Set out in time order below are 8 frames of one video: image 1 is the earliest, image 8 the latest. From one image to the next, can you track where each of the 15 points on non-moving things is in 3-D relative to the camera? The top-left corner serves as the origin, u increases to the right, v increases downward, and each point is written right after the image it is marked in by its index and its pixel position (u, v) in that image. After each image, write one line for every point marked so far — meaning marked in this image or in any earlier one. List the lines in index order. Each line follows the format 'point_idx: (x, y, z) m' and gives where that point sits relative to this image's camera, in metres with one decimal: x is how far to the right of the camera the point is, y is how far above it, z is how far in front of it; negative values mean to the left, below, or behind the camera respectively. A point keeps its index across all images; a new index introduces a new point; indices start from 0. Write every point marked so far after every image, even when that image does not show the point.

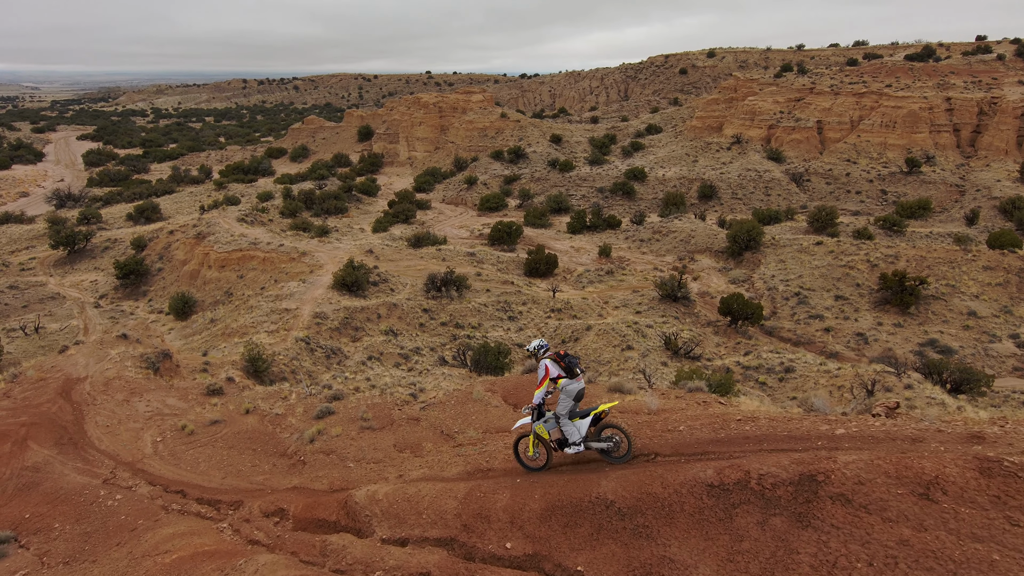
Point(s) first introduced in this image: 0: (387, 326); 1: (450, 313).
0: (-3.3, -1.0, +16.9) m
1: (-1.8, -0.7, +18.4) m
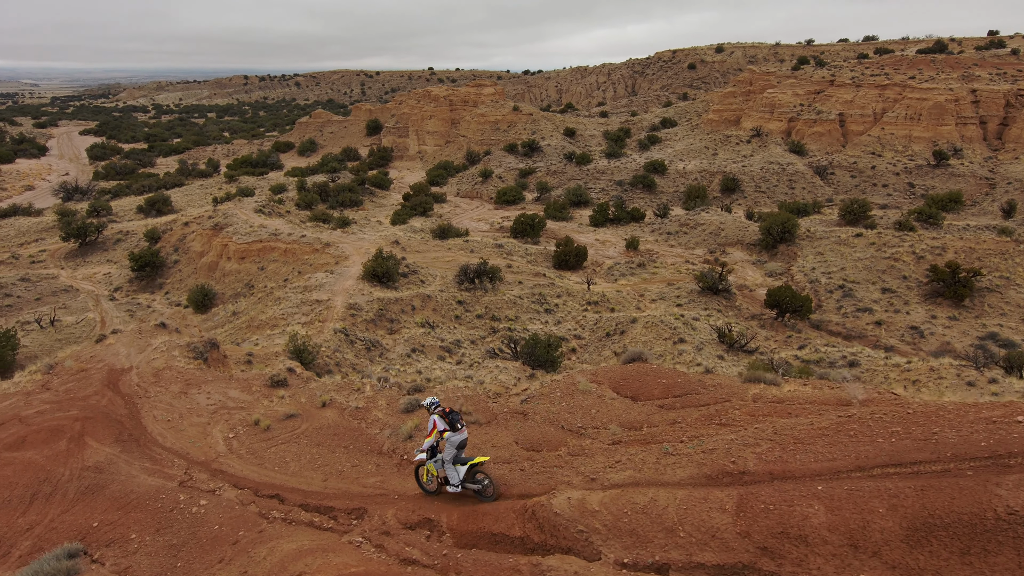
0: (-2.3, -0.8, +16.1) m
1: (-0.7, -0.5, +17.7) m
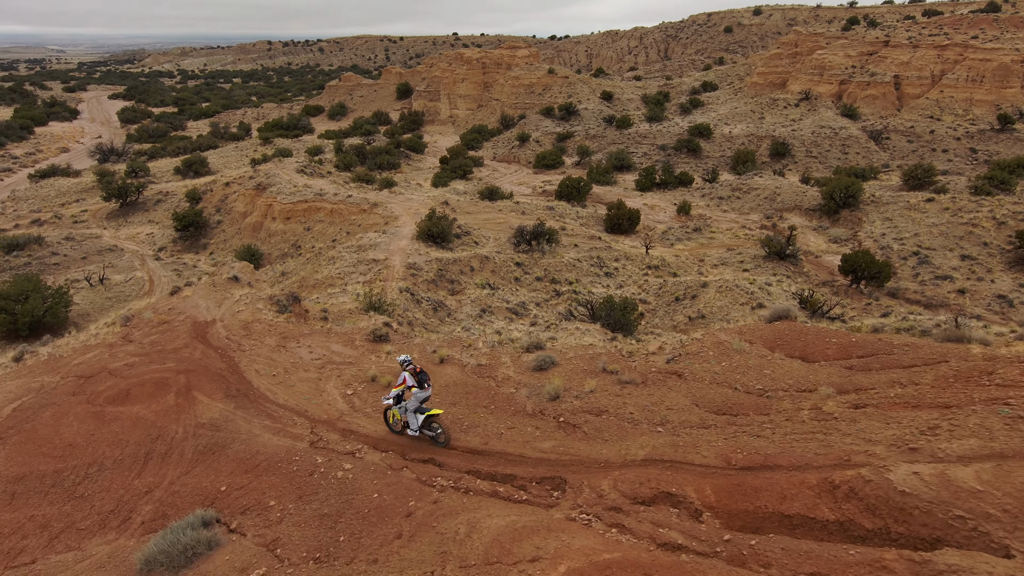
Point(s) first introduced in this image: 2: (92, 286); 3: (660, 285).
0: (-0.7, +0.2, +15.5) m
1: (+0.9, +0.5, +16.9) m
2: (-12.4, +0.1, +18.8) m
3: (+3.8, +0.1, +16.6) m
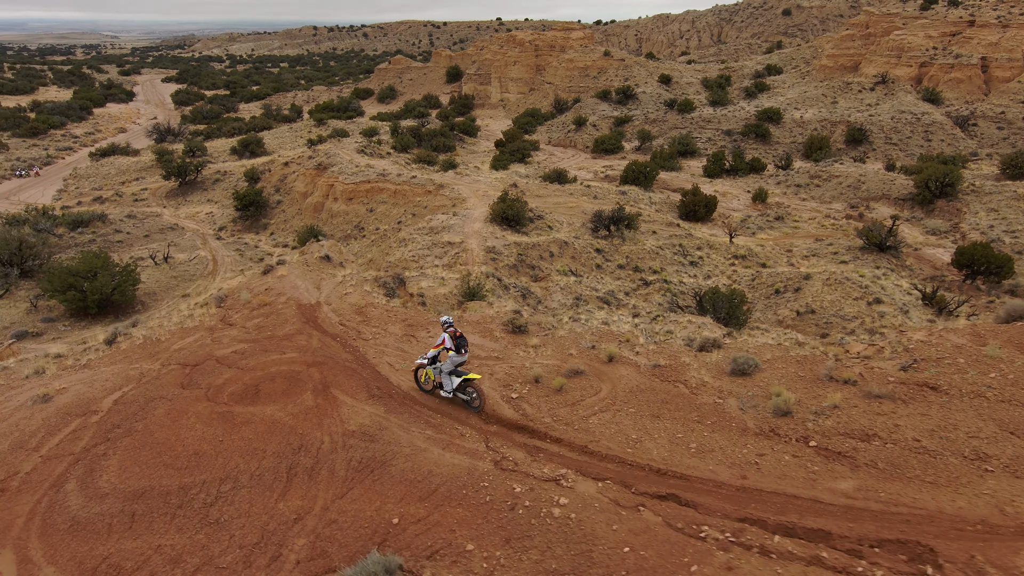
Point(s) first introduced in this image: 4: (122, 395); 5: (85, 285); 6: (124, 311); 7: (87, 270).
0: (+1.2, +0.5, +14.5) m
1: (+2.8, +0.8, +15.9) m
2: (-10.3, +0.7, +18.5) m
3: (+5.8, +0.3, +15.4) m
4: (-5.3, -1.4, +8.7) m
5: (-10.2, +0.1, +15.2) m
6: (-9.6, -0.6, +15.8) m
7: (-10.4, +0.4, +15.5) m
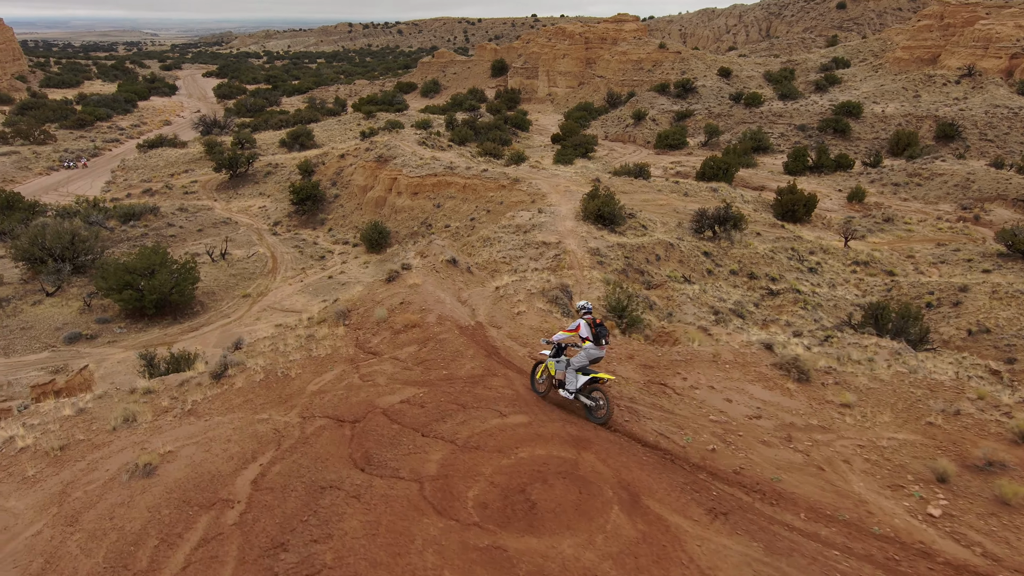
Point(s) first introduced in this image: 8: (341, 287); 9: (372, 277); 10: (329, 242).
0: (+3.3, +0.3, +12.7) m
1: (+5.0, +0.6, +14.0) m
2: (-8.0, +0.7, +17.2) m
3: (+7.9, 0.0, +13.4) m
4: (-3.5, -1.4, +7.3) m
5: (-8.1, +0.1, +13.9) m
6: (-7.5, -0.6, +14.5) m
7: (-8.2, +0.5, +14.3) m
8: (-4.3, 0.0, +16.1) m
9: (-3.7, +0.3, +16.6) m
10: (-5.7, +1.4, +19.7) m
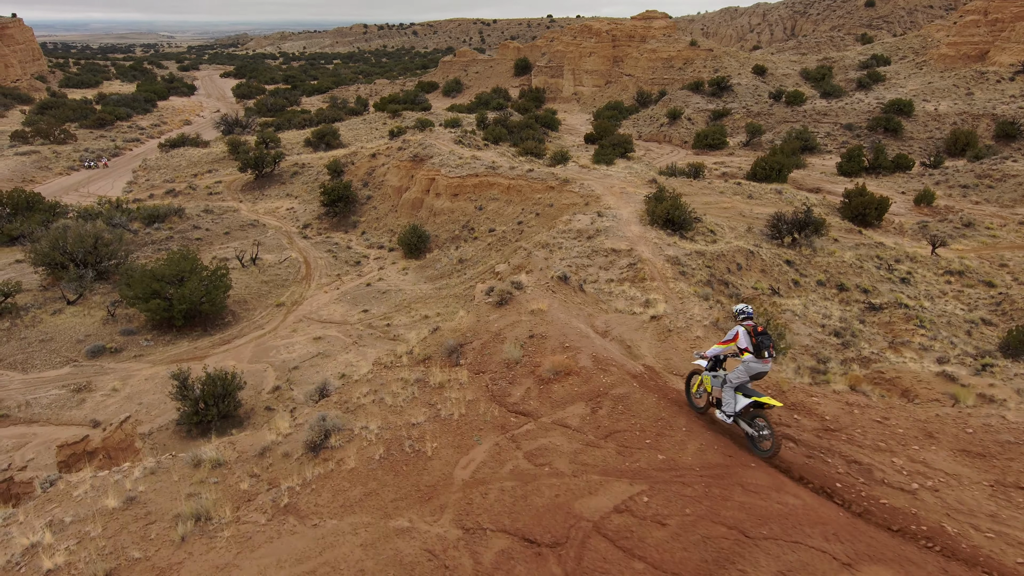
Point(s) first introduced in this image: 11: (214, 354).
0: (+4.5, +0.1, +11.4) m
1: (+6.2, +0.4, +12.7) m
2: (-6.7, +0.5, +16.1) m
3: (+9.1, -0.2, +12.0) m
4: (-2.4, -1.6, +6.1) m
5: (-6.8, -0.1, +12.8) m
6: (-6.3, -0.7, +13.4) m
7: (-7.0, +0.3, +13.2) m
8: (-3.1, -0.2, +14.9) m
9: (-2.4, +0.1, +15.4) m
10: (-4.3, +1.2, +18.6) m
11: (-5.7, -1.3, +12.3) m
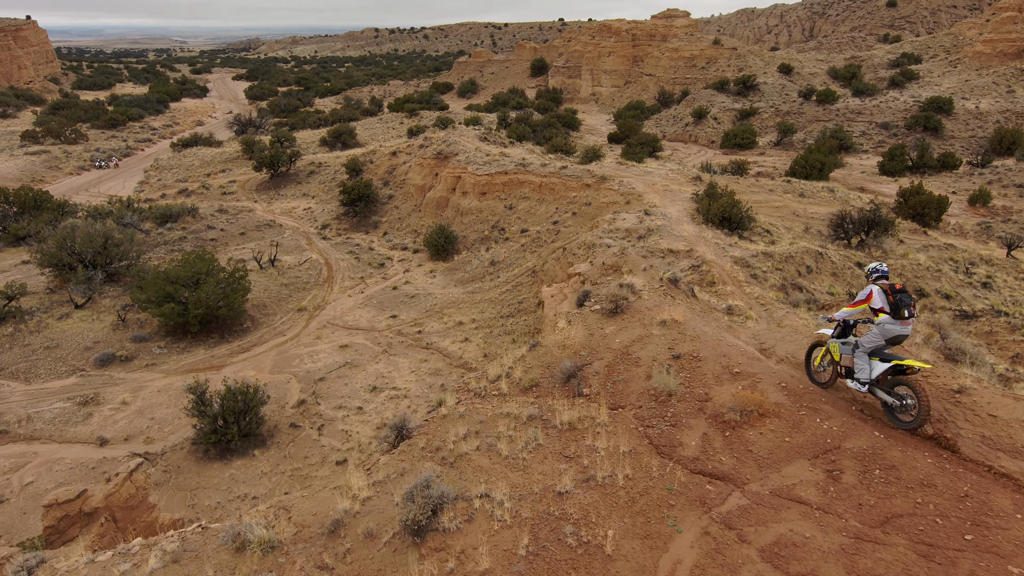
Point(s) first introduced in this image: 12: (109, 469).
0: (+5.2, 0.0, +10.3) m
1: (+7.0, +0.3, +11.5) m
2: (-5.9, +0.5, +15.1) m
3: (+9.9, -0.3, +10.9) m
4: (-1.7, -1.7, +5.0) m
5: (-6.0, -0.1, +11.8) m
6: (-5.5, -0.8, +12.4) m
7: (-6.2, +0.2, +12.2) m
8: (-2.3, -0.2, +13.9) m
9: (-1.6, 0.0, +14.4) m
10: (-3.5, +1.1, +17.6) m
11: (-4.9, -1.3, +11.3) m
12: (-5.3, -2.4, +8.3) m
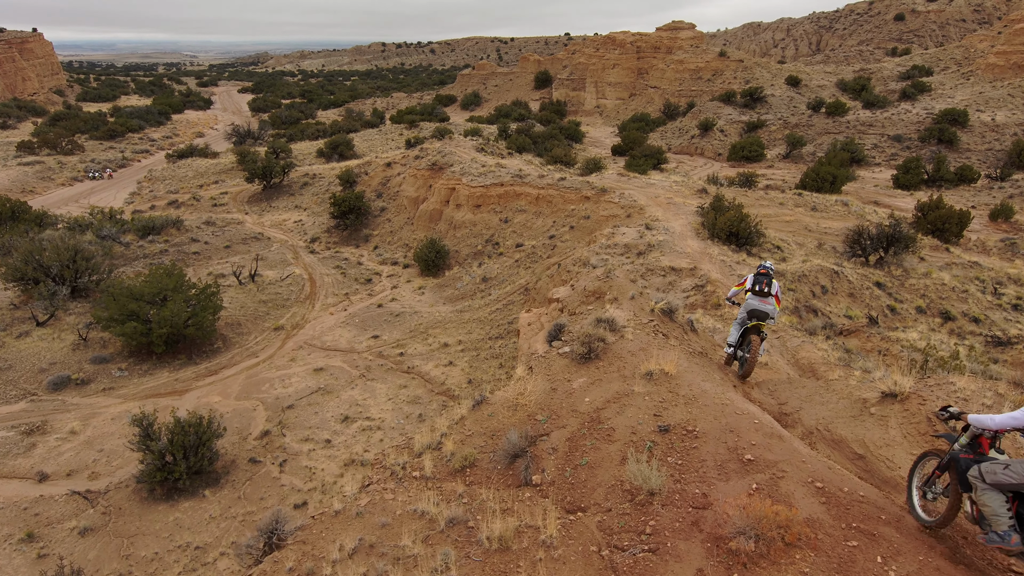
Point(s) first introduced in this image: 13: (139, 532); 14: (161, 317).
0: (+5.0, -0.3, +9.4) m
1: (+6.8, -0.1, +10.6) m
2: (-6.1, +0.1, +14.3) m
3: (+9.7, -0.7, +9.9) m
4: (-1.9, -1.8, +4.1) m
5: (-6.2, -0.4, +11.0) m
6: (-5.7, -1.1, +11.6) m
7: (-6.4, -0.1, +11.4) m
8: (-2.4, -0.6, +13.0) m
9: (-1.7, -0.4, +13.6) m
10: (-3.6, +0.7, +16.8) m
11: (-5.1, -1.6, +10.4) m
12: (-5.5, -2.6, +7.4) m
13: (-4.1, -2.7, +7.0) m
14: (-6.0, -0.5, +10.9) m
